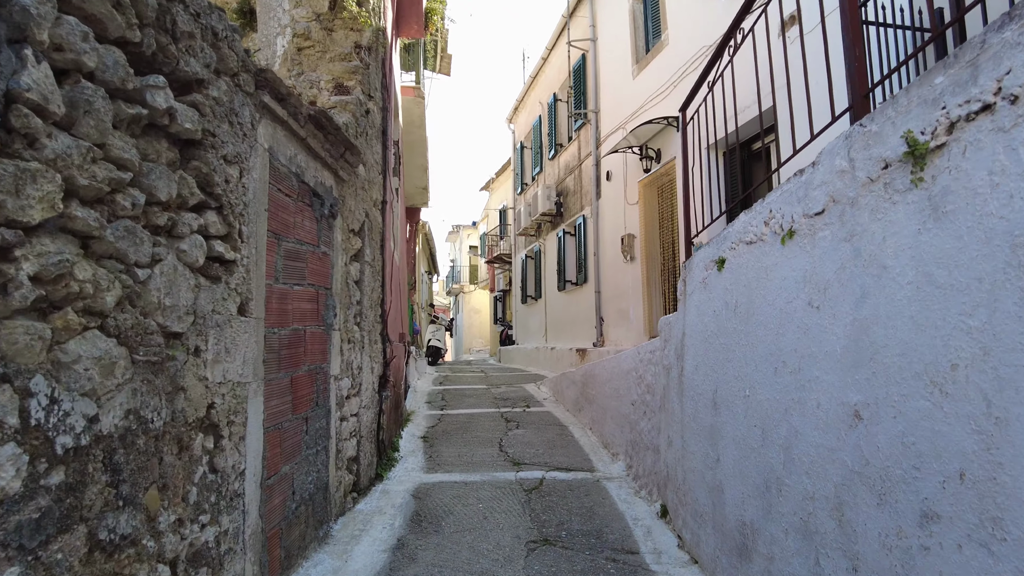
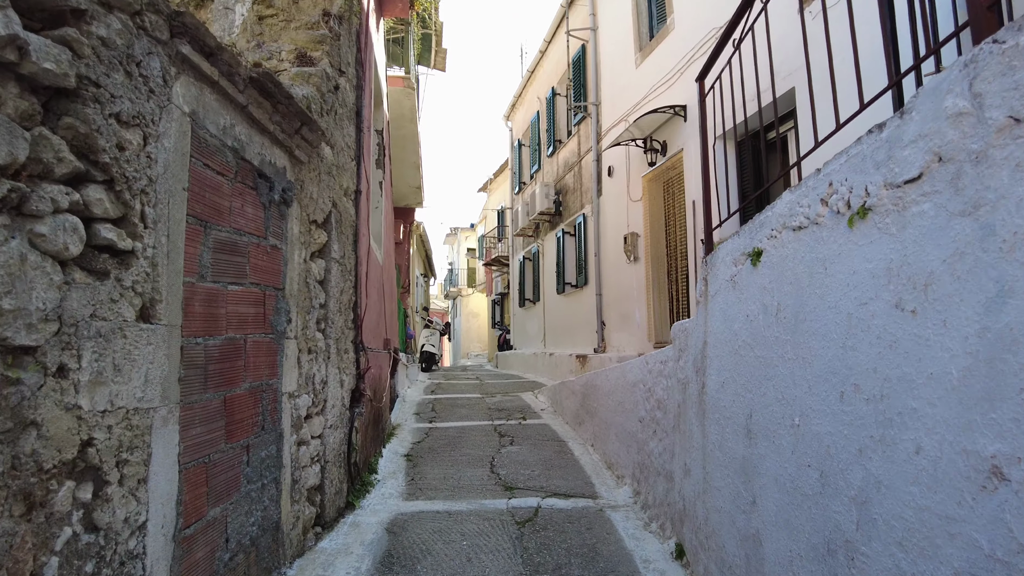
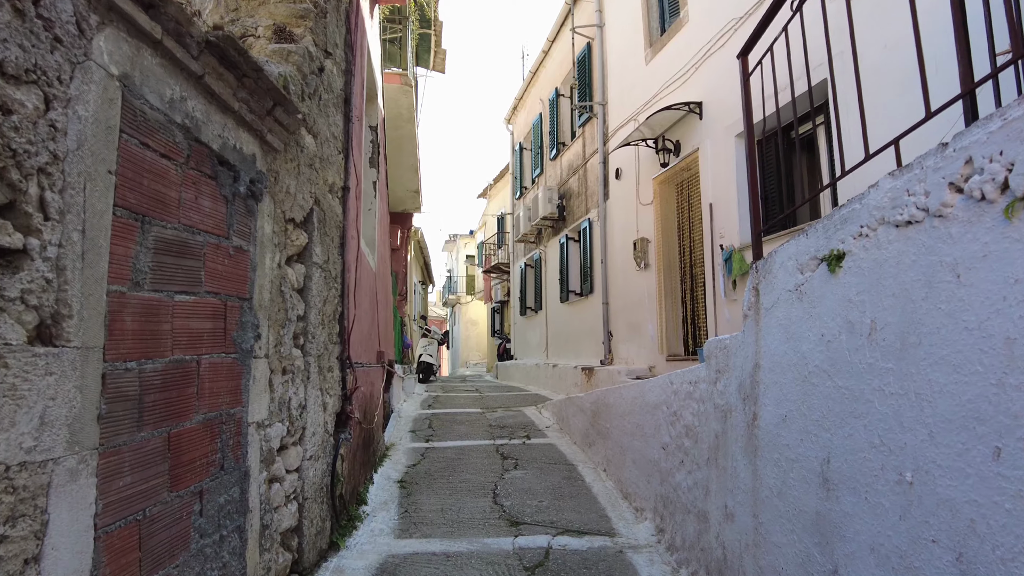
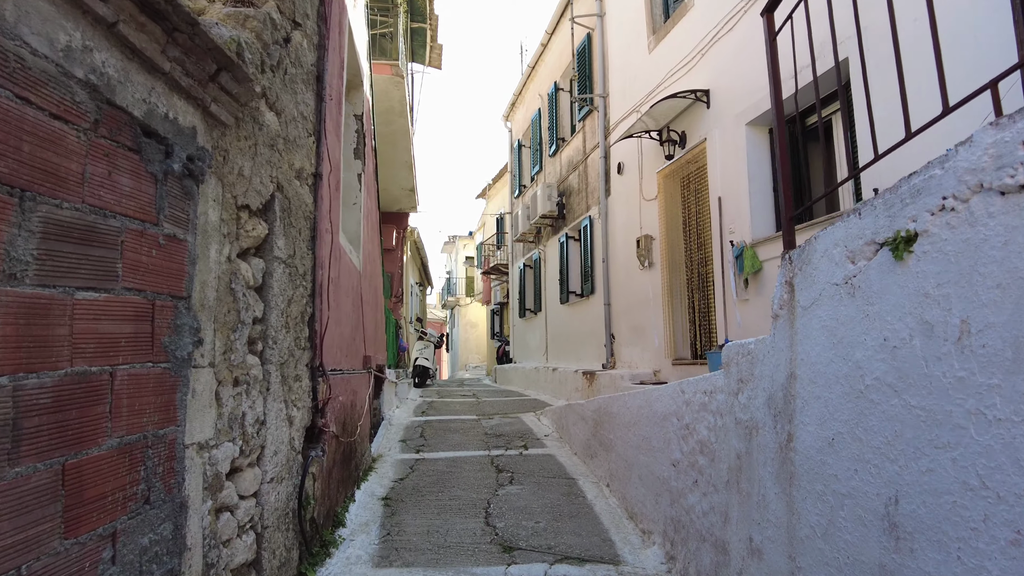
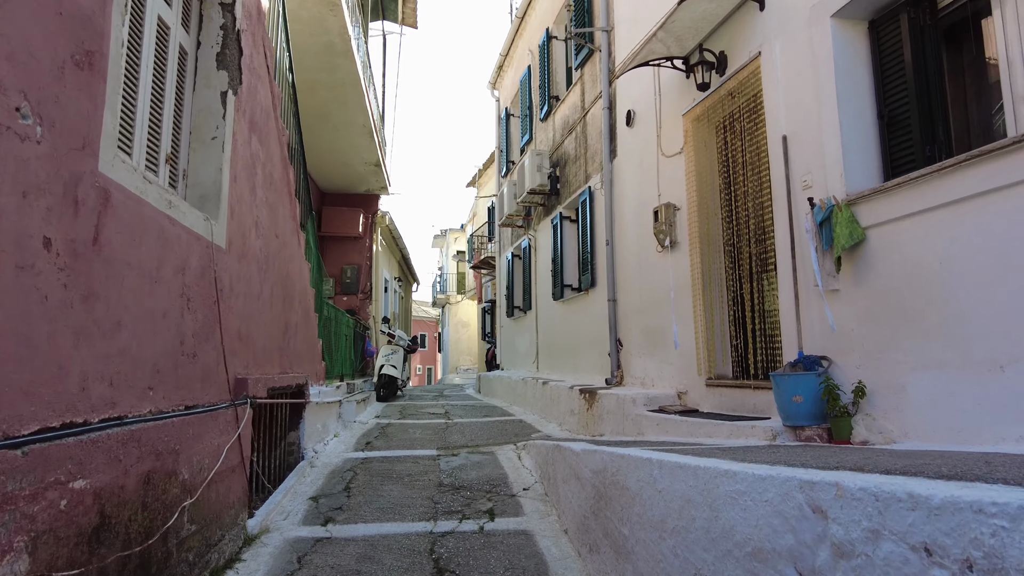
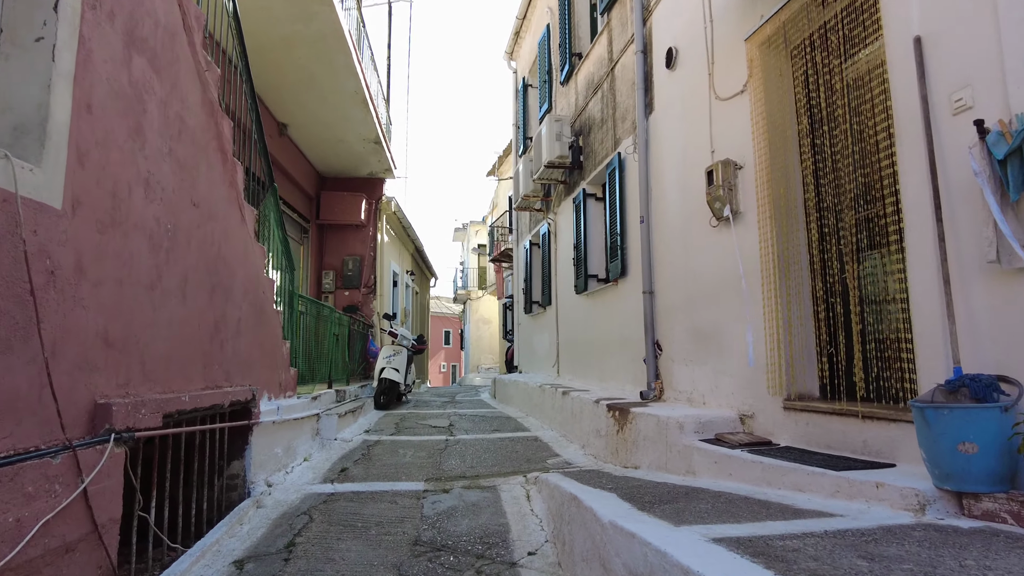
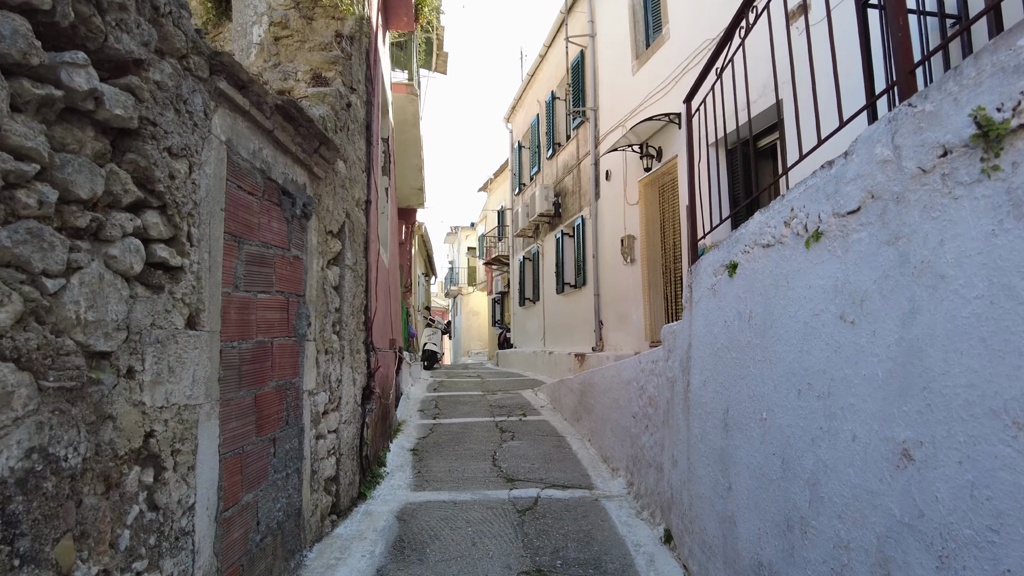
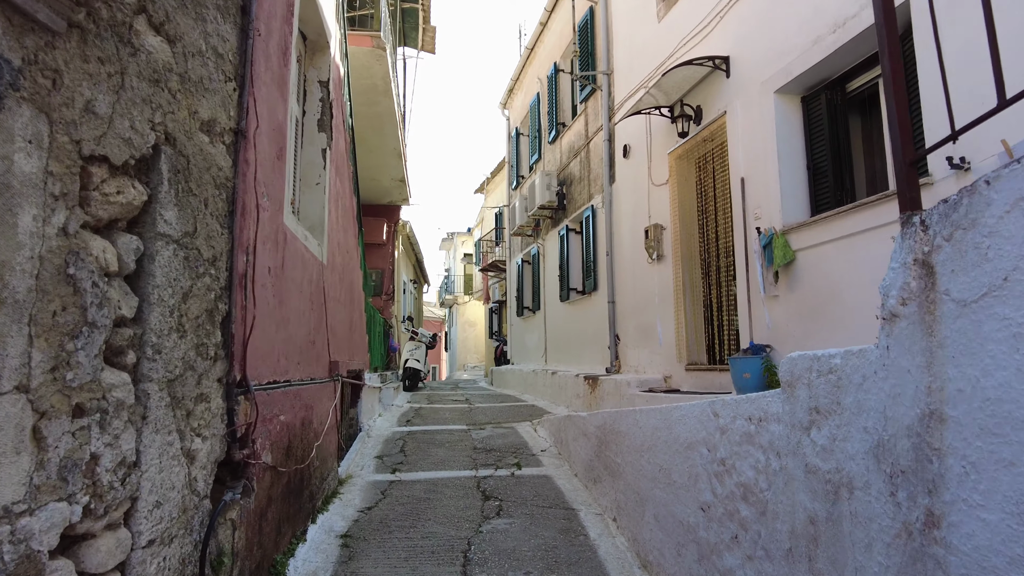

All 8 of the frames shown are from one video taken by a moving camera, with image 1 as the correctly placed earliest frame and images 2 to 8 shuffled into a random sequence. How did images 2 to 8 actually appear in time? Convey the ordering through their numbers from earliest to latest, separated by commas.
7, 2, 3, 4, 8, 5, 6
